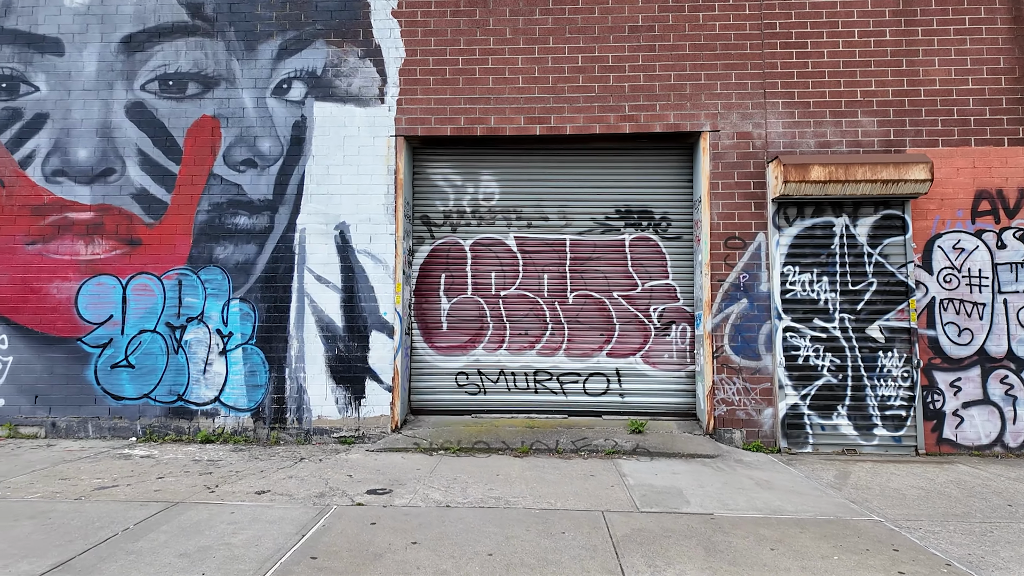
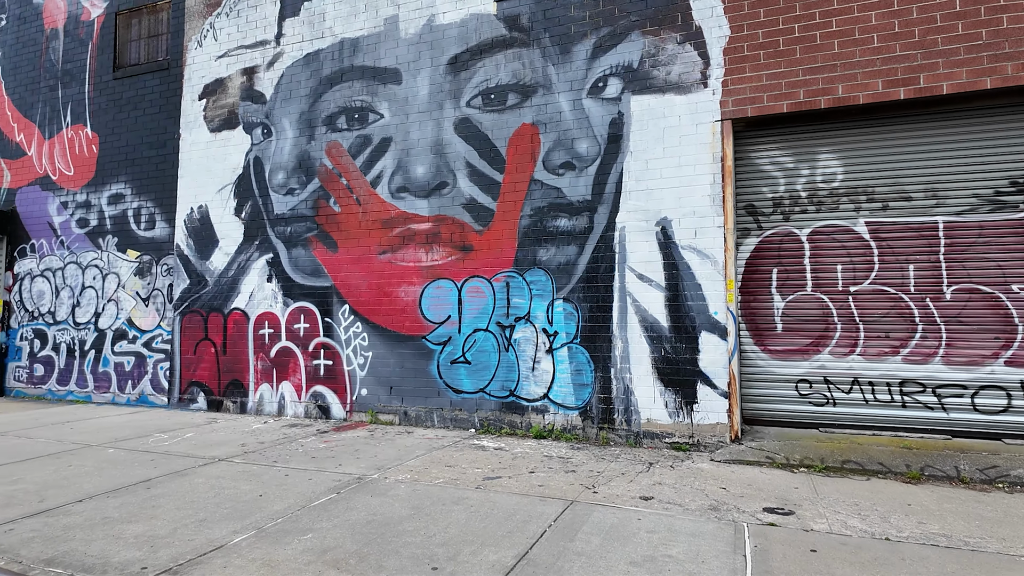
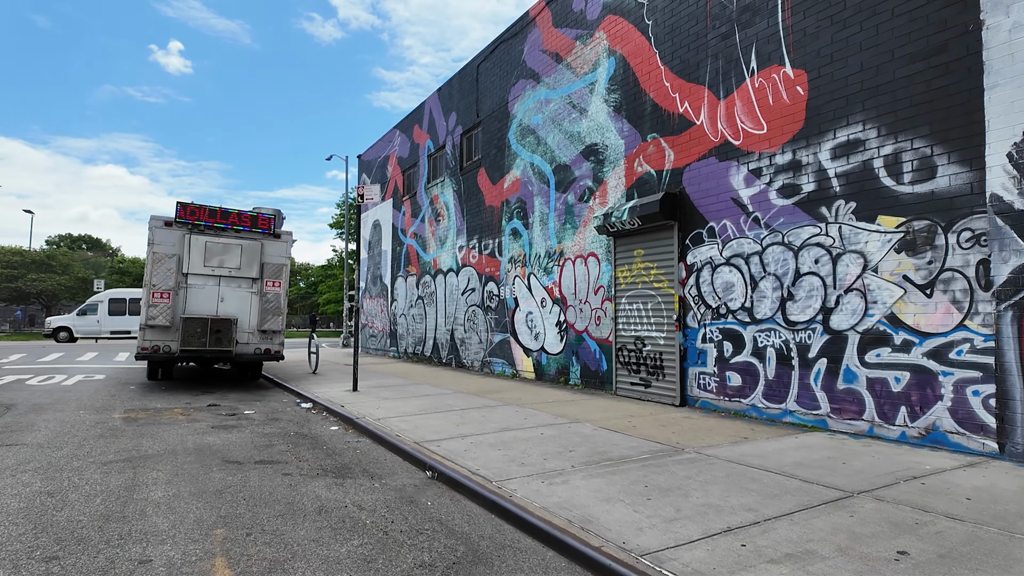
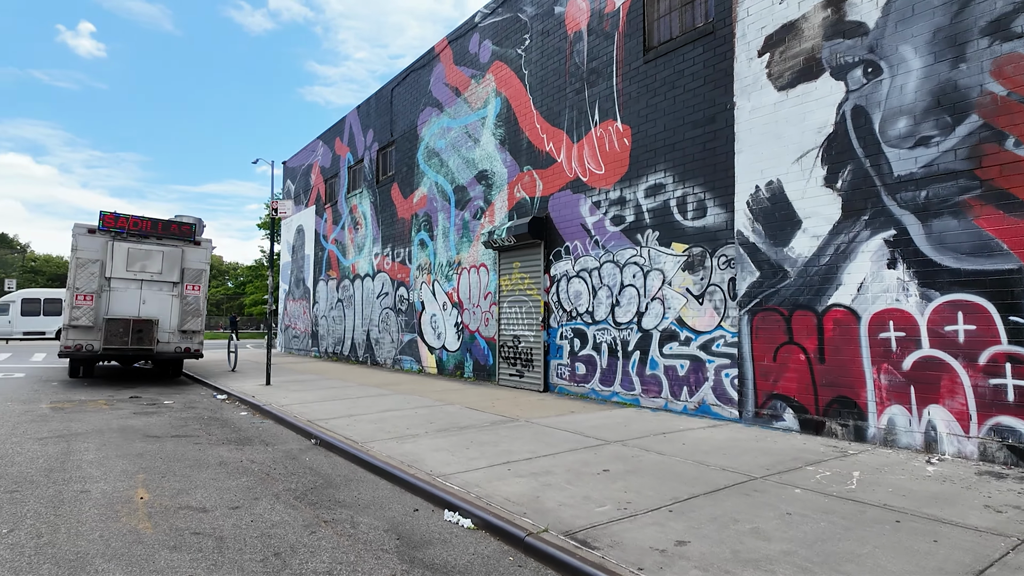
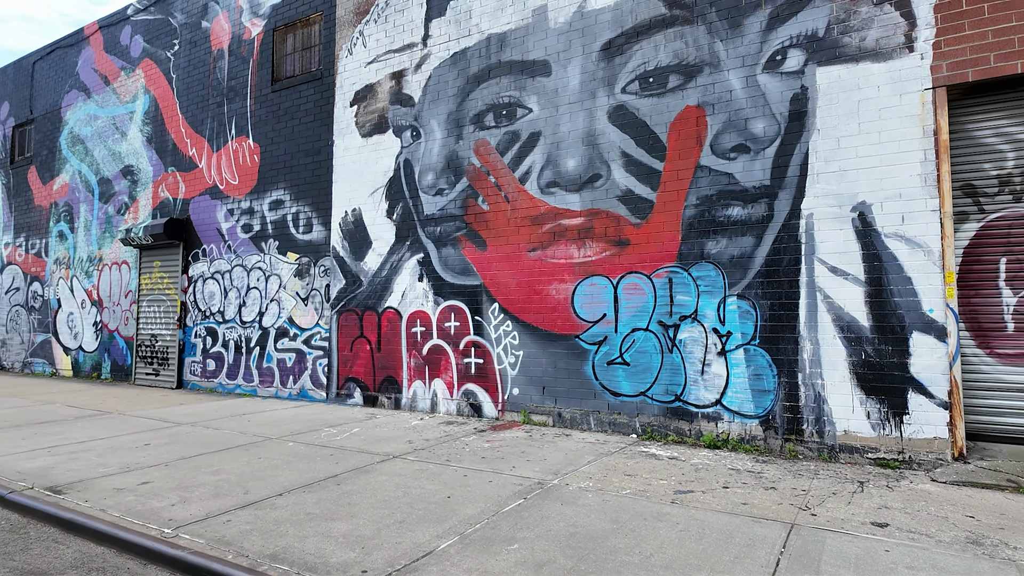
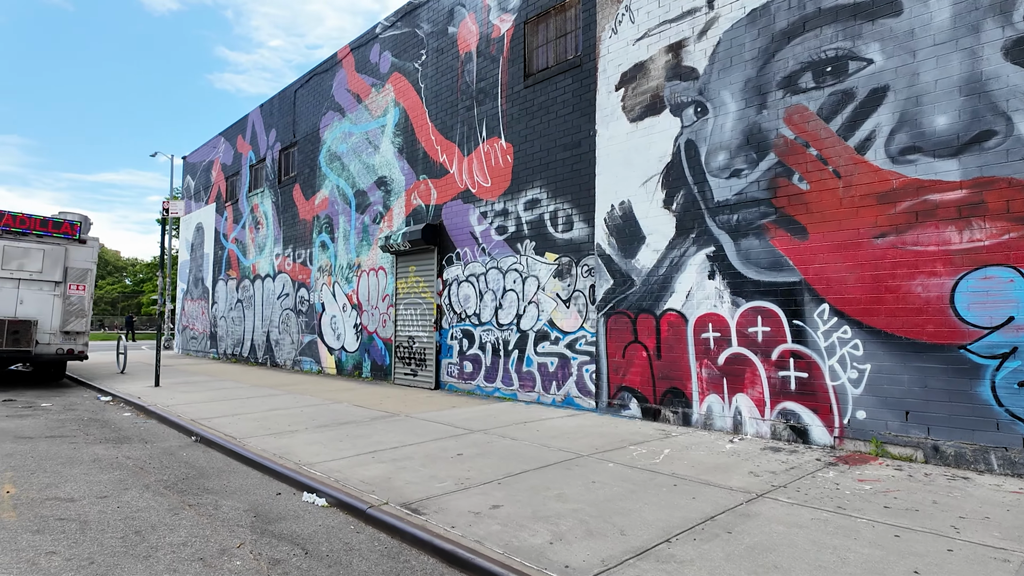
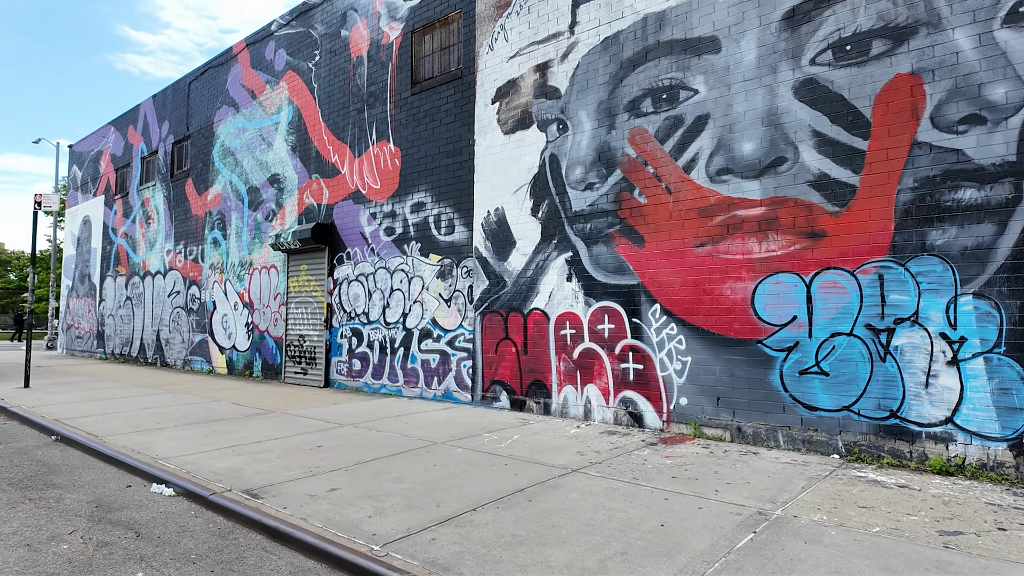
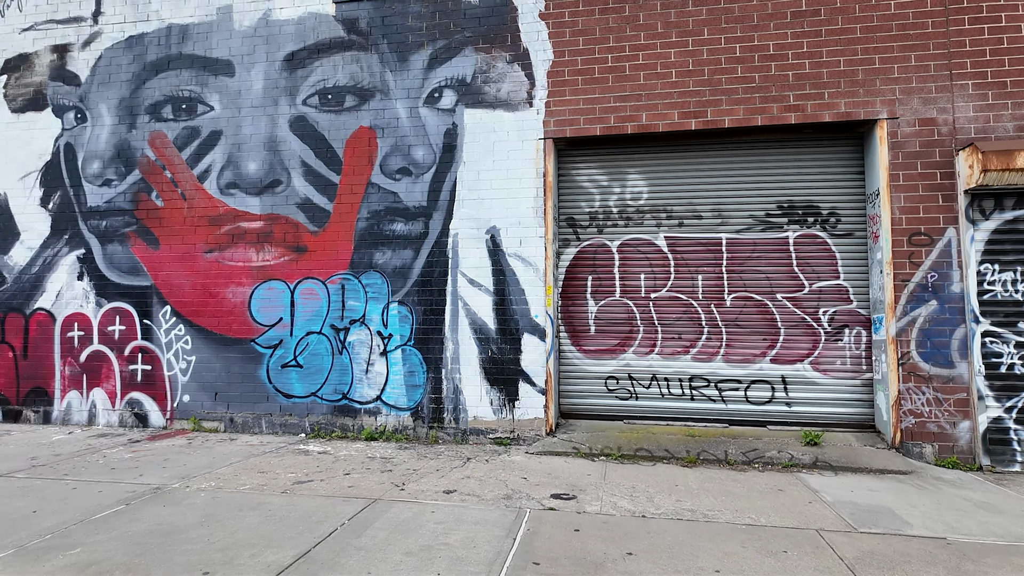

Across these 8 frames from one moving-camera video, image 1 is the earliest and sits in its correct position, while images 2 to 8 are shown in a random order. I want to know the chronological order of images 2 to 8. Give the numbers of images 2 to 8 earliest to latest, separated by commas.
8, 2, 5, 7, 6, 4, 3
